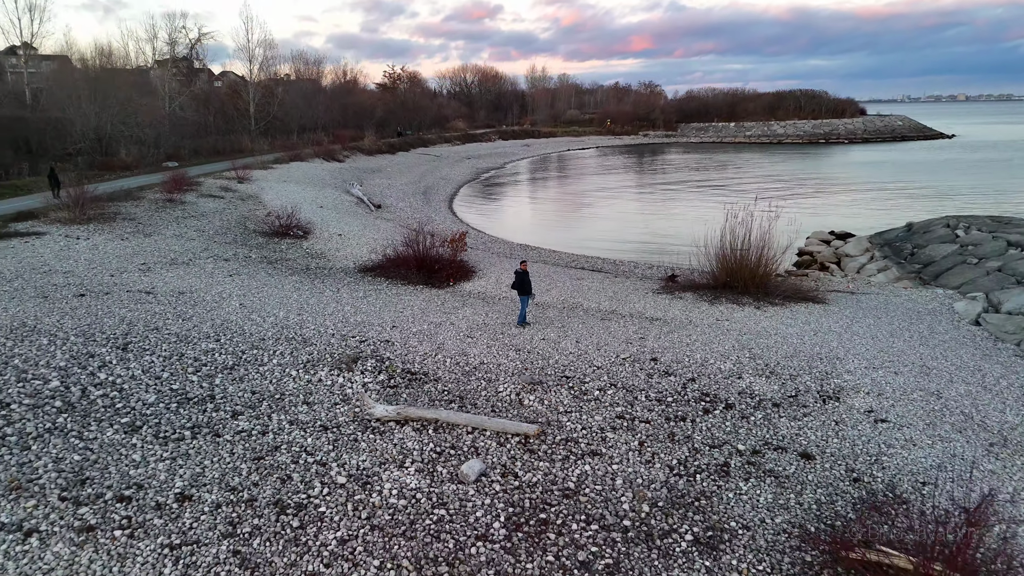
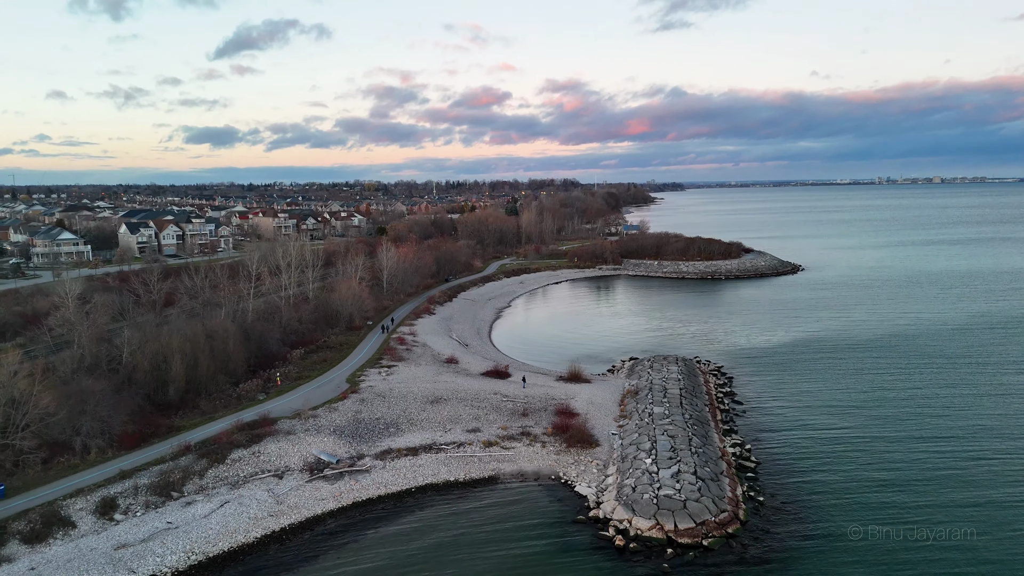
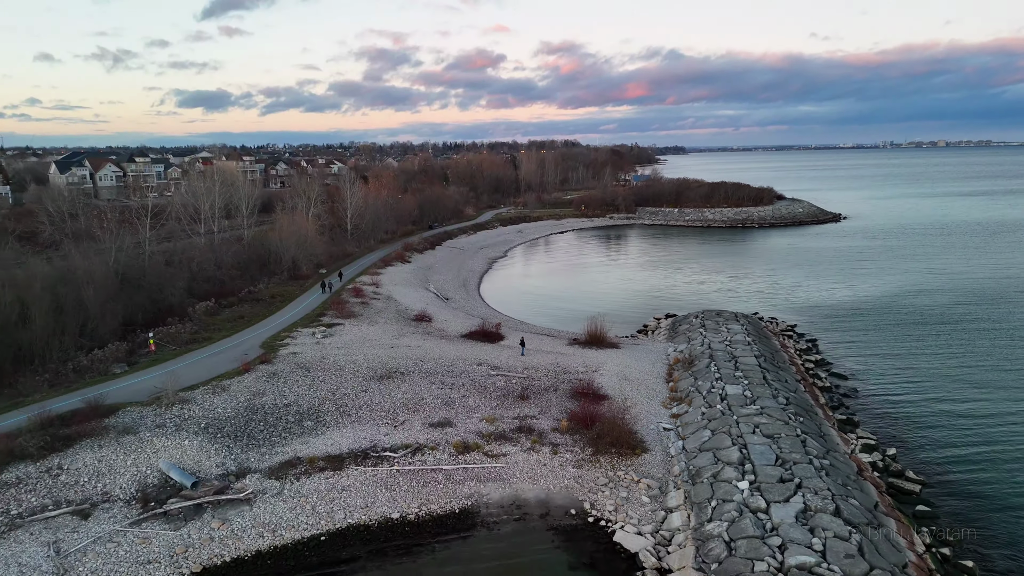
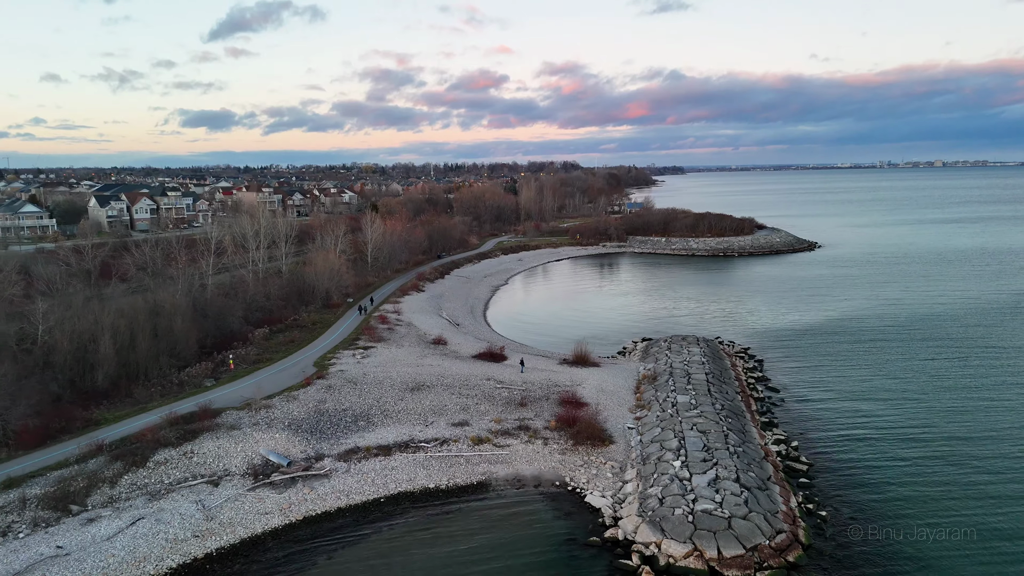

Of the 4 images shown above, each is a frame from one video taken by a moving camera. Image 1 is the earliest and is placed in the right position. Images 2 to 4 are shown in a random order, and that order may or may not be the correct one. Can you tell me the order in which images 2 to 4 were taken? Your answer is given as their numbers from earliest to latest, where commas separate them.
3, 4, 2
